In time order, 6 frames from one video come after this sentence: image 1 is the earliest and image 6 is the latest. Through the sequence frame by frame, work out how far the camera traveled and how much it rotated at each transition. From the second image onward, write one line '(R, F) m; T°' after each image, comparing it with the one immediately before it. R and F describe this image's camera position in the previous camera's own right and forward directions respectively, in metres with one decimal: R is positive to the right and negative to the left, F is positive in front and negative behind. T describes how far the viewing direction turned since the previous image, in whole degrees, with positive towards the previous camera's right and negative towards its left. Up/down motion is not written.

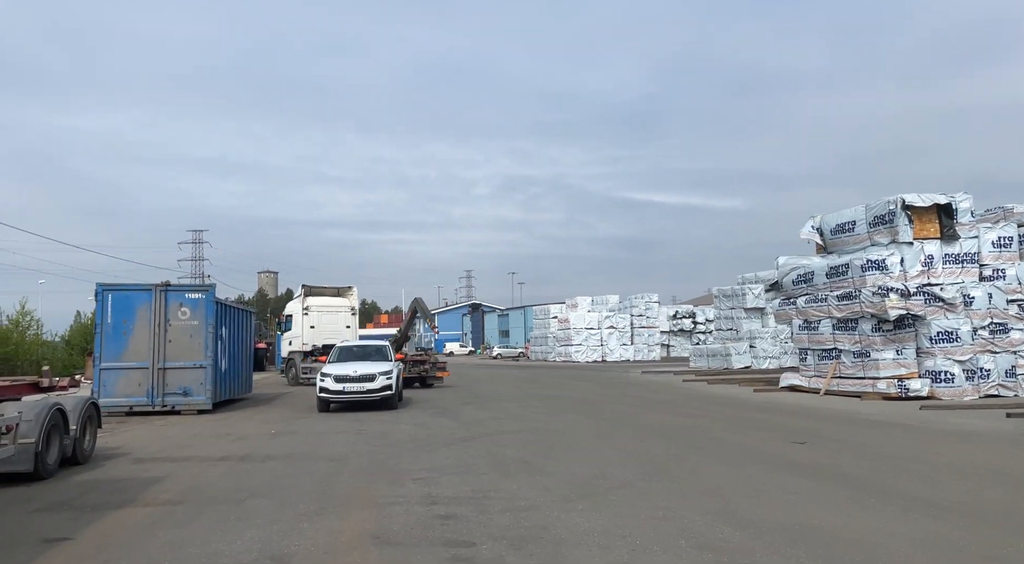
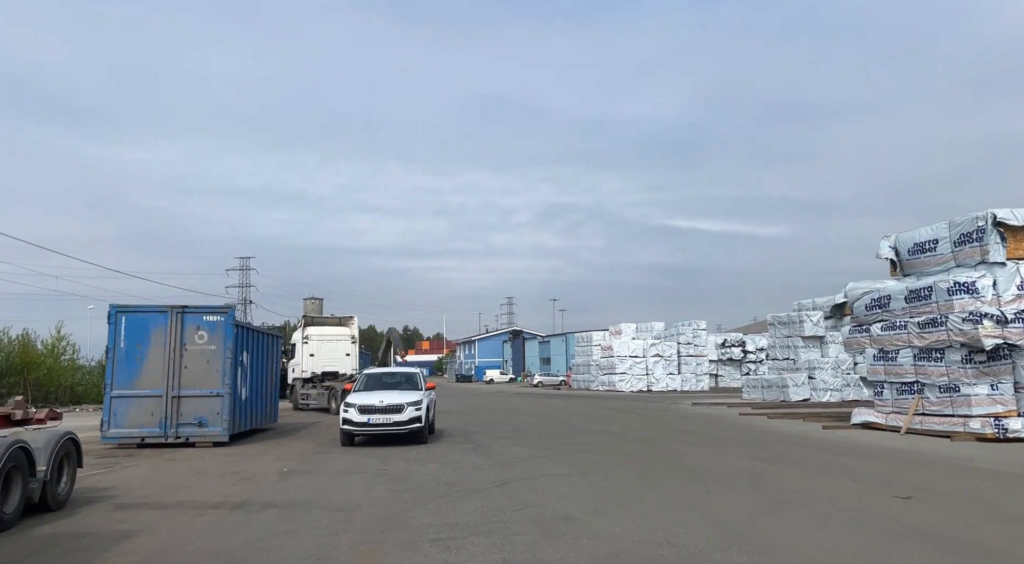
(0.0, +1.5) m; -4°
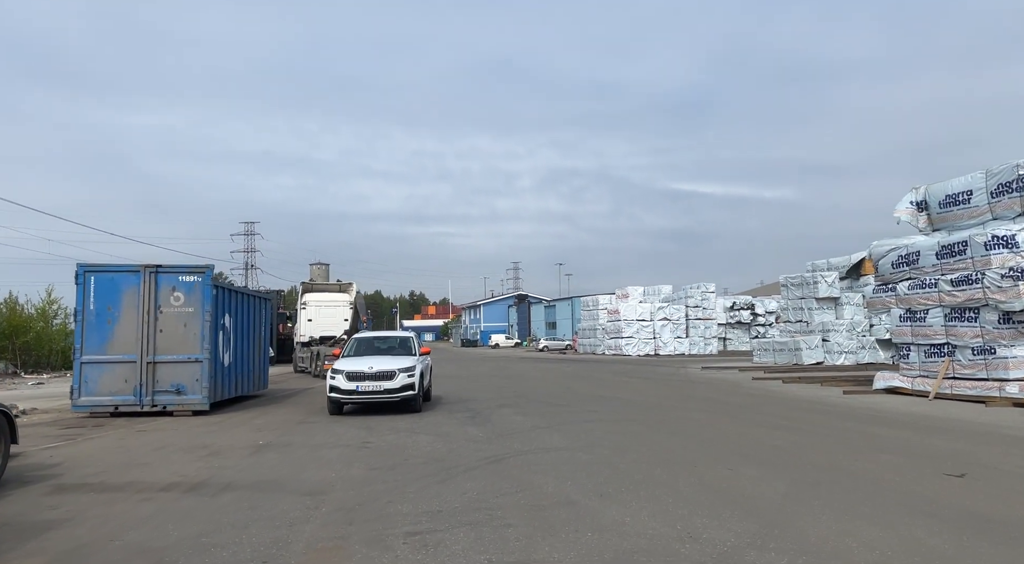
(+0.2, +1.2) m; -1°
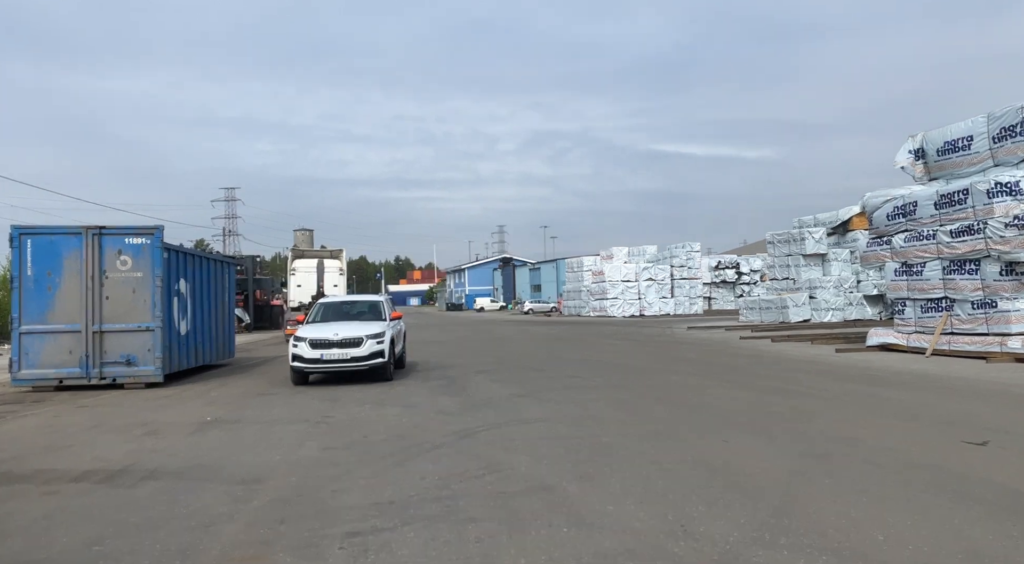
(+0.2, +1.0) m; +1°
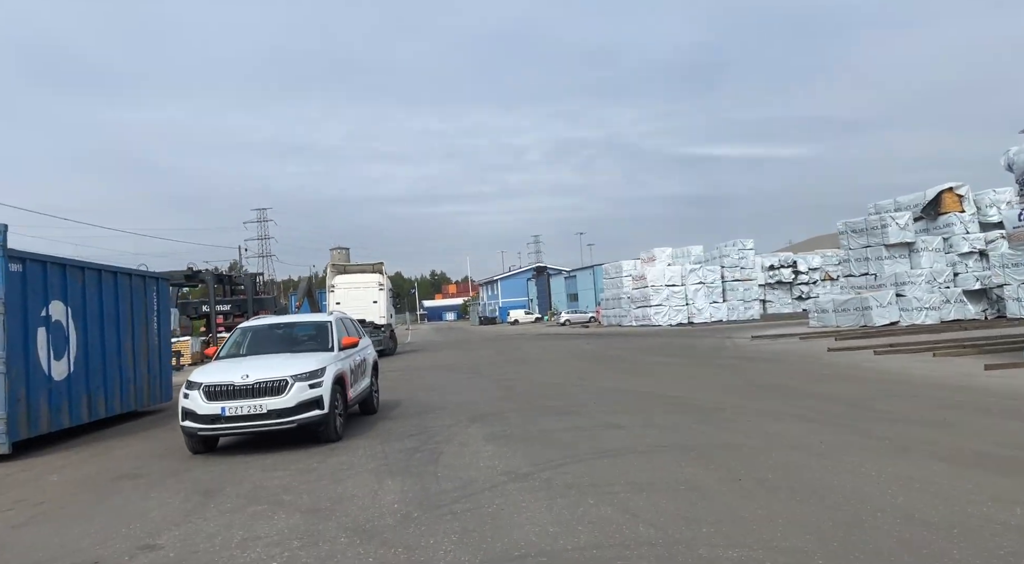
(+0.5, +4.6) m; -3°
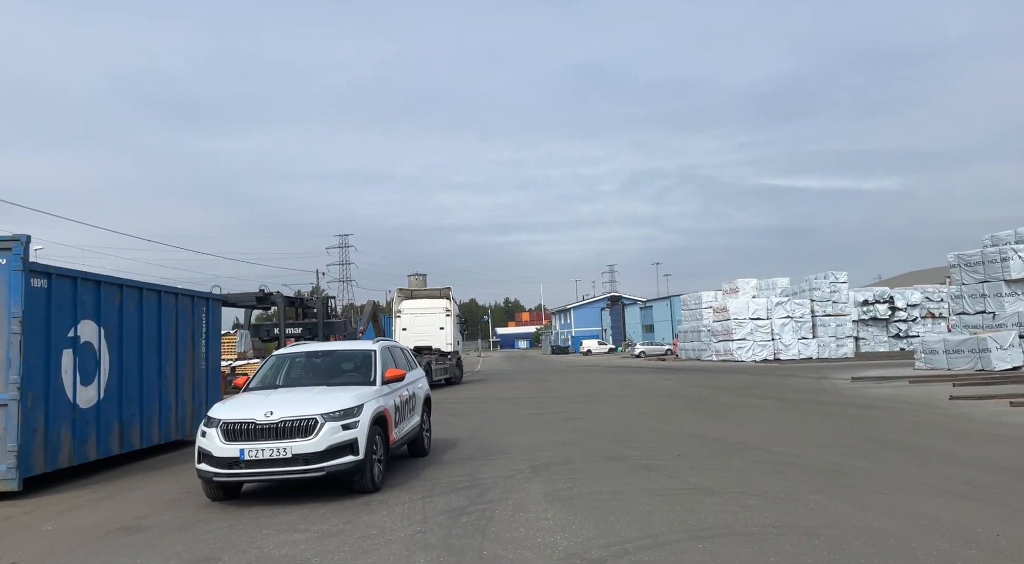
(0.0, +1.4) m; -7°
